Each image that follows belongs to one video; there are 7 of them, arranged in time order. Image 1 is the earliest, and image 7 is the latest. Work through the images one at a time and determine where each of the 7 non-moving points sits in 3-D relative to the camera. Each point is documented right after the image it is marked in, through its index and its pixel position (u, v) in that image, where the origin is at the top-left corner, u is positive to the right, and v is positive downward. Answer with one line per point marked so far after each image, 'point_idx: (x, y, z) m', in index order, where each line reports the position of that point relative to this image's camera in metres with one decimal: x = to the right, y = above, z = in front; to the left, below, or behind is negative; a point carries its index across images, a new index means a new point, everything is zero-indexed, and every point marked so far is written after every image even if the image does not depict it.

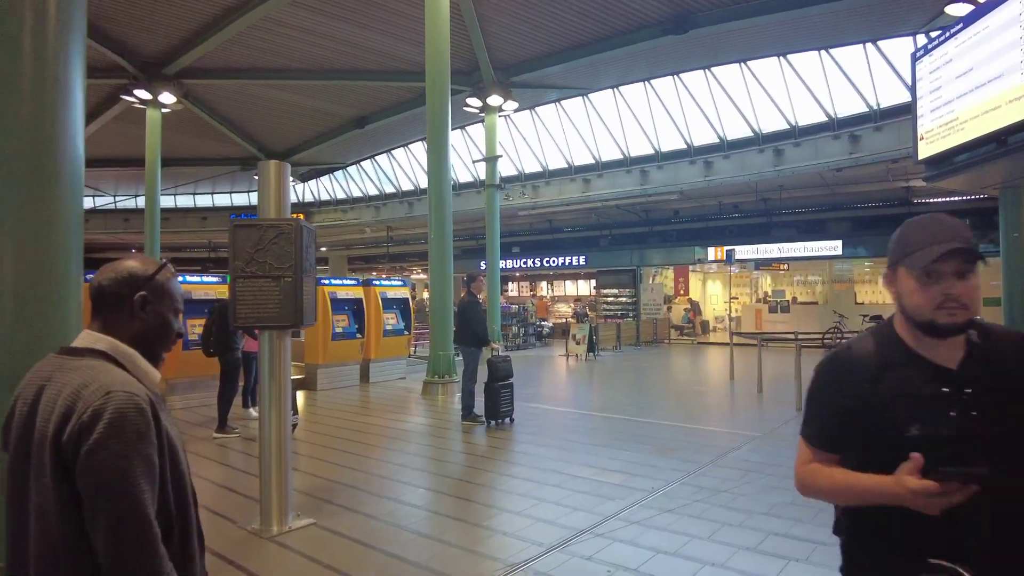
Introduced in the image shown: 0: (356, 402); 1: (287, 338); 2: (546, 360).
0: (-2.2, -1.7, +9.7) m
1: (-1.4, -0.3, +4.2) m
2: (+0.8, -1.7, +15.7) m
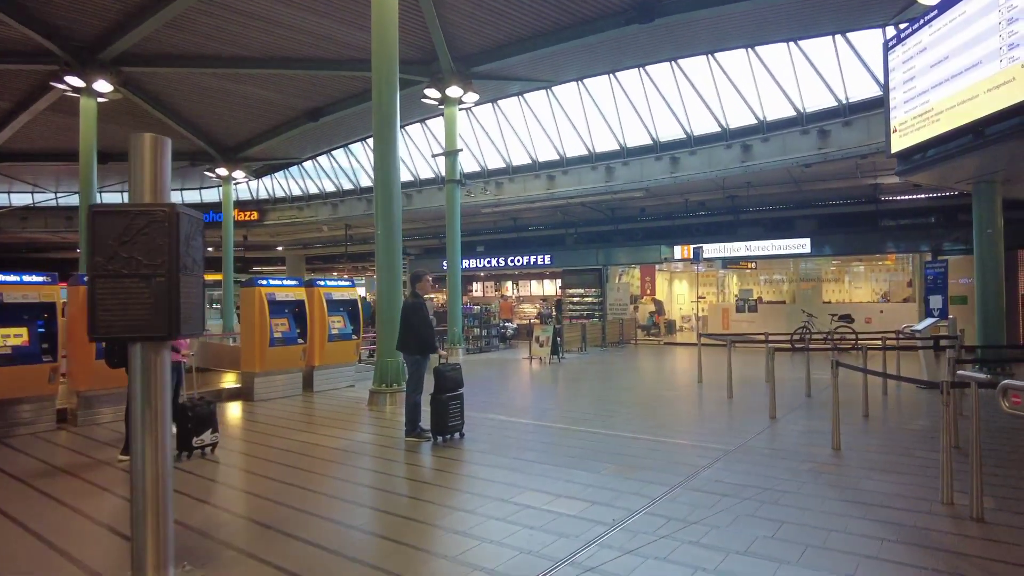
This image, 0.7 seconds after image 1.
0: (-2.9, -1.7, +8.9) m
1: (-1.8, -0.3, +3.4) m
2: (-0.1, -1.7, +15.0) m
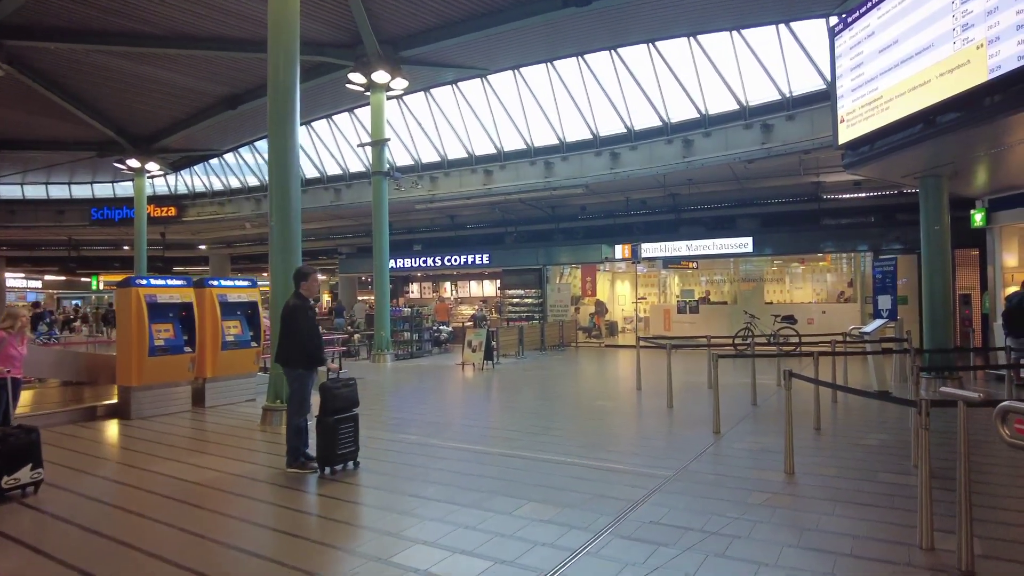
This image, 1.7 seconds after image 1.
0: (-3.8, -1.7, +7.6) m
1: (-2.3, -0.3, +2.3) m
2: (-1.6, -1.7, +14.0) m
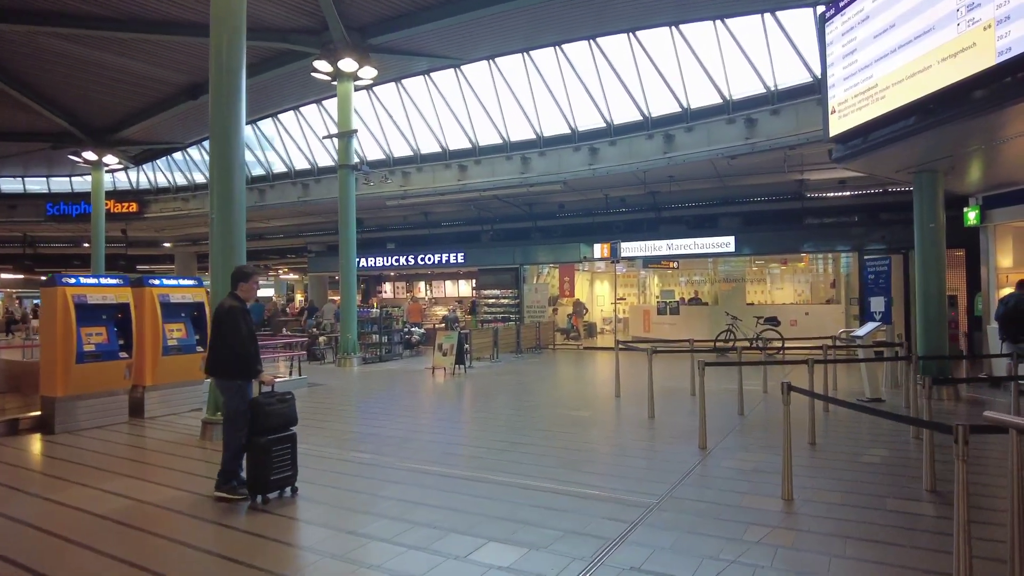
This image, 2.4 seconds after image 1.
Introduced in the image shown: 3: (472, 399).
0: (-4.2, -1.7, +6.8) m
1: (-2.5, -0.3, +1.5) m
2: (-2.1, -1.7, +13.2) m
3: (-0.6, -1.7, +10.3) m
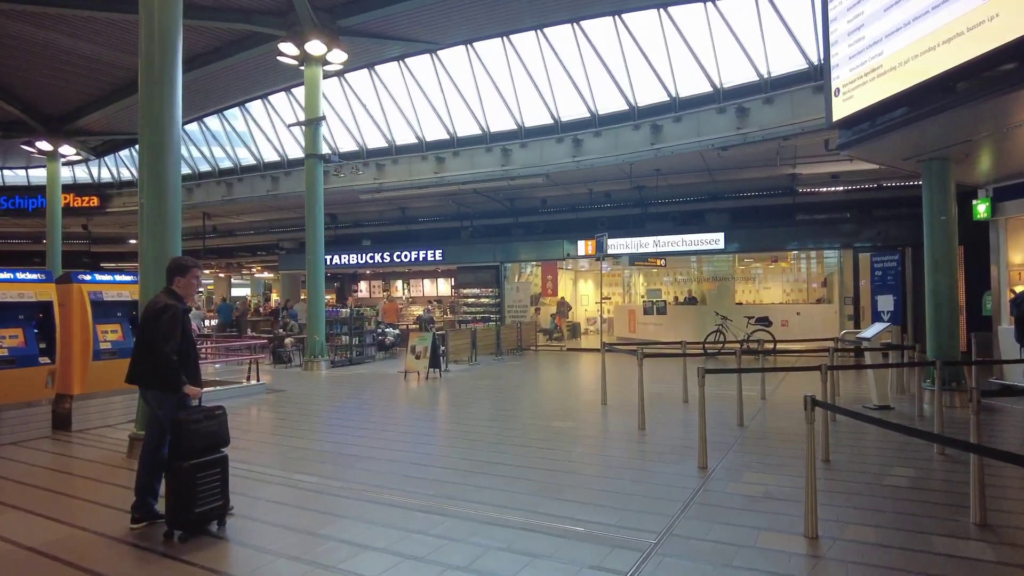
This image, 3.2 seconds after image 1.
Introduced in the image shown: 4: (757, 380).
0: (-4.4, -1.6, +5.9) m
1: (-2.6, -0.3, +0.7) m
2: (-2.5, -1.7, +12.4) m
3: (-1.0, -1.7, +9.5) m
4: (+3.9, -1.4, +10.3) m
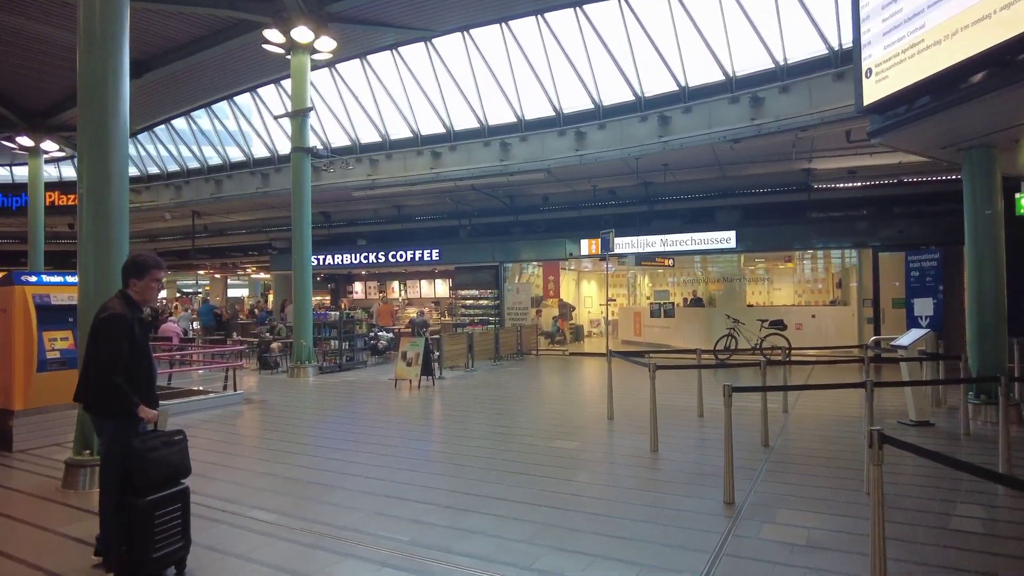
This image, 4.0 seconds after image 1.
0: (-4.5, -1.7, +5.2) m
1: (-2.7, -0.3, -0.1) m
2: (-2.5, -1.7, +11.6) m
3: (-1.0, -1.7, +8.7) m
4: (+3.8, -1.4, +9.5) m
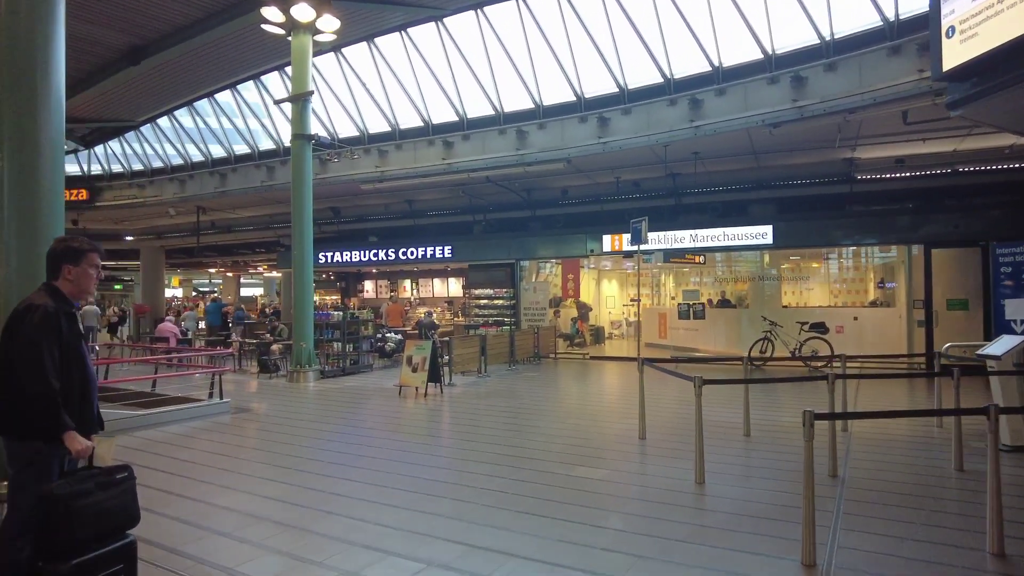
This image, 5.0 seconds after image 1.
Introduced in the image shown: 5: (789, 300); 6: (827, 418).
0: (-4.4, -1.6, +4.3) m
1: (-2.7, -0.3, -1.1) m
2: (-2.3, -1.7, +10.6) m
3: (-0.8, -1.7, +7.7) m
4: (+4.0, -1.4, +8.4) m
5: (+6.2, -0.2, +14.7) m
6: (+1.9, -0.8, +4.4) m
